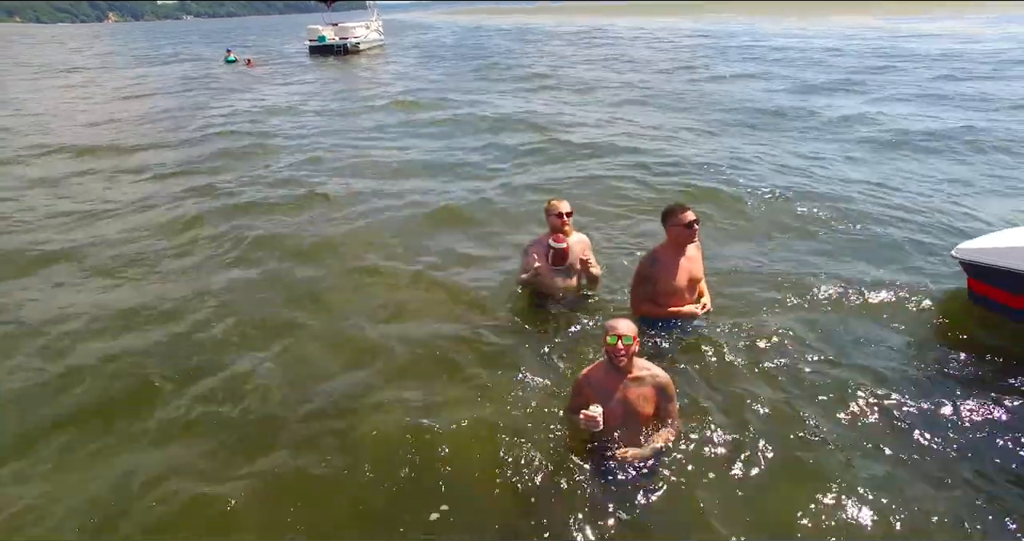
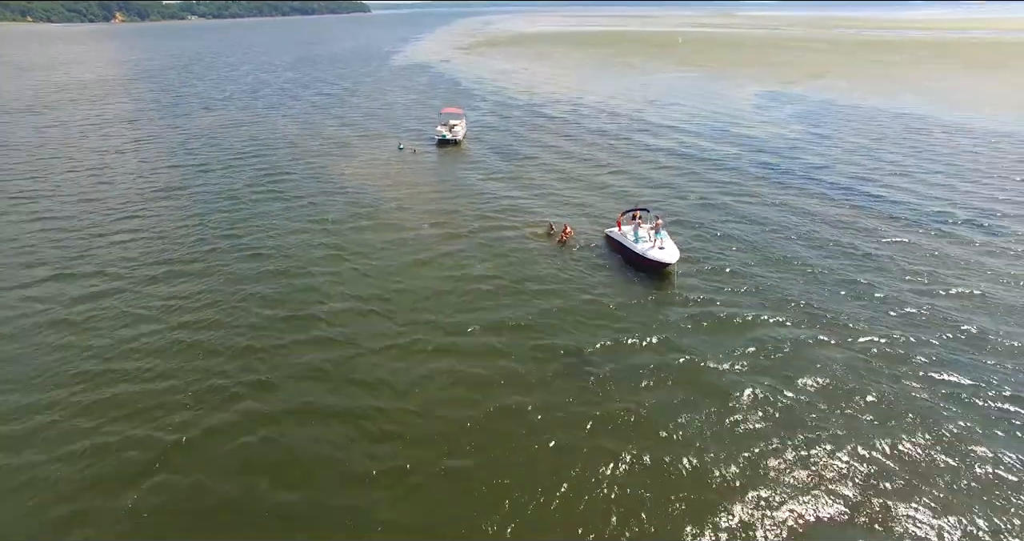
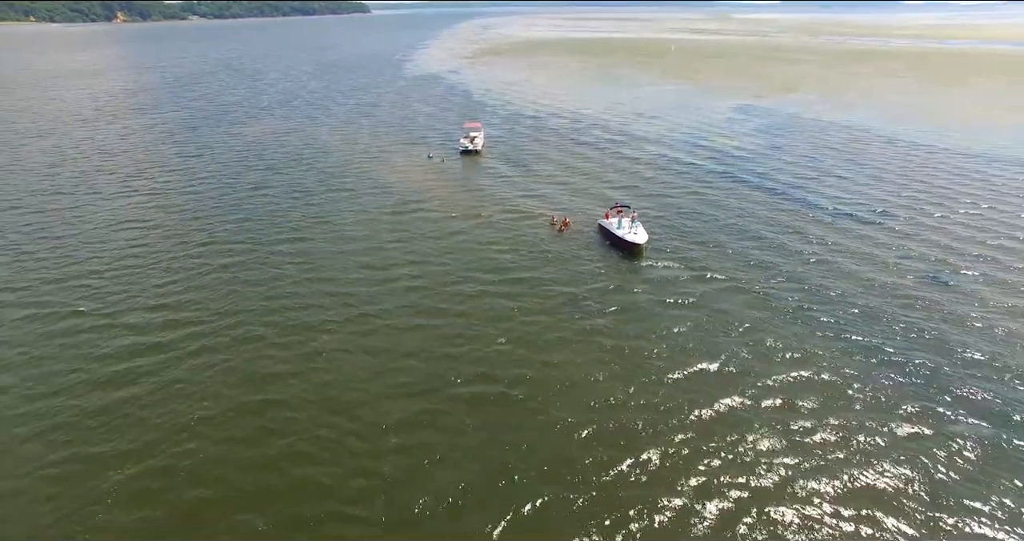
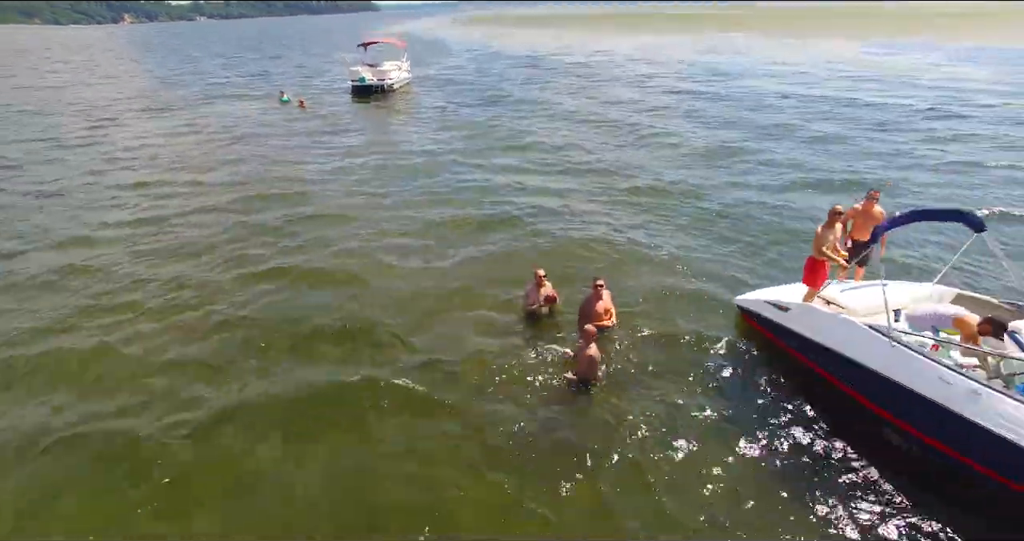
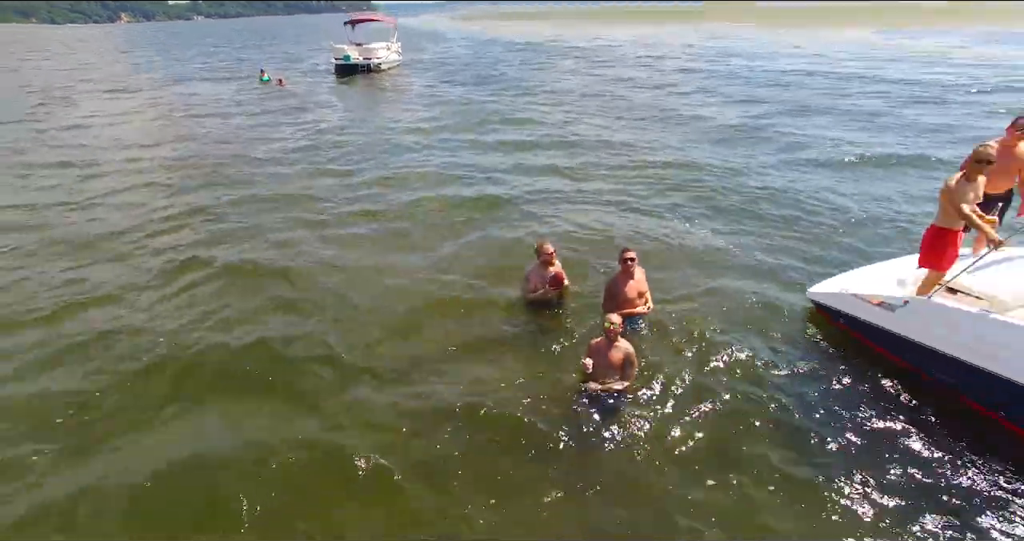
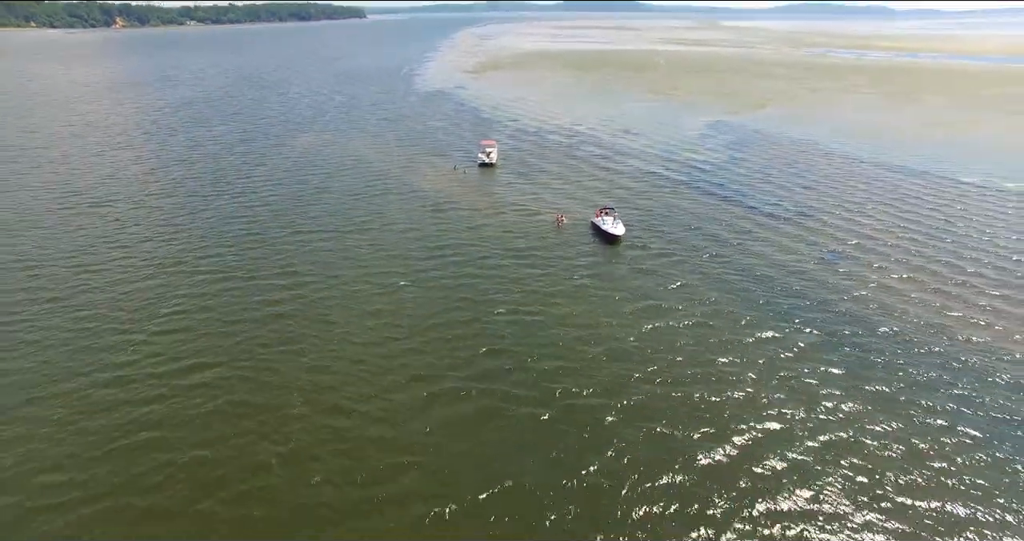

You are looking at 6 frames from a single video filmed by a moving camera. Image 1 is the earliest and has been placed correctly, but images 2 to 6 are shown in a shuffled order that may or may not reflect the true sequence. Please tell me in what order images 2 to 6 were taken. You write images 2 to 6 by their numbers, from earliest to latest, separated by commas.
5, 4, 2, 3, 6
